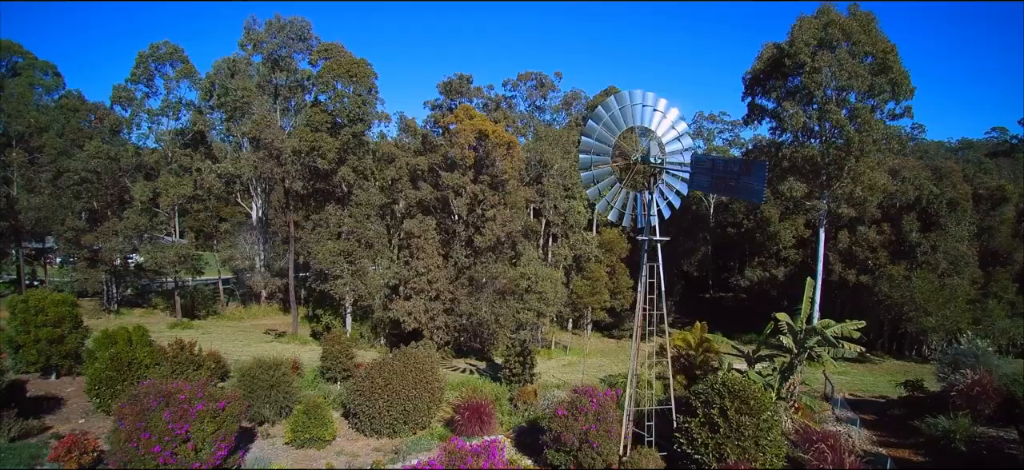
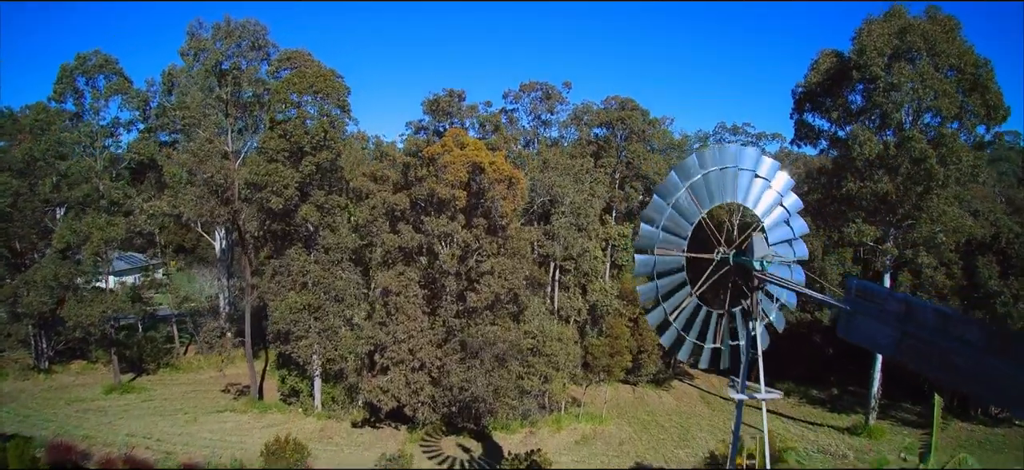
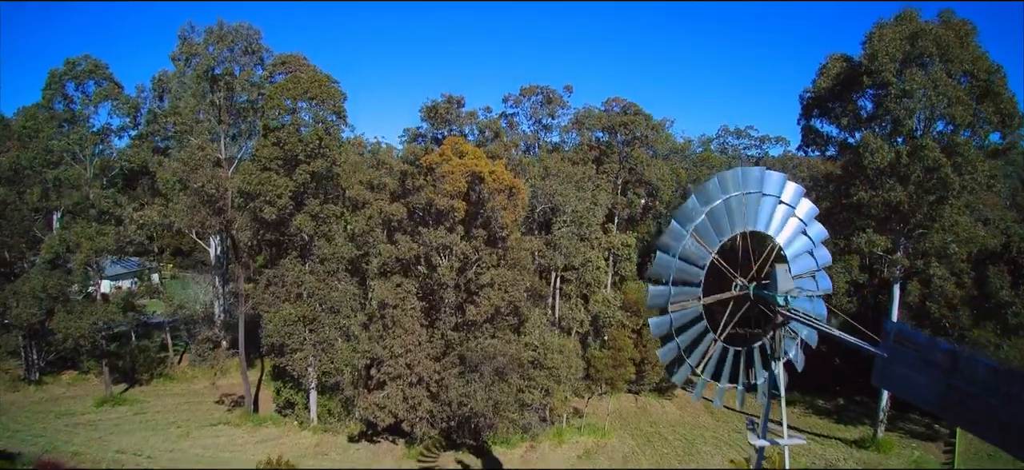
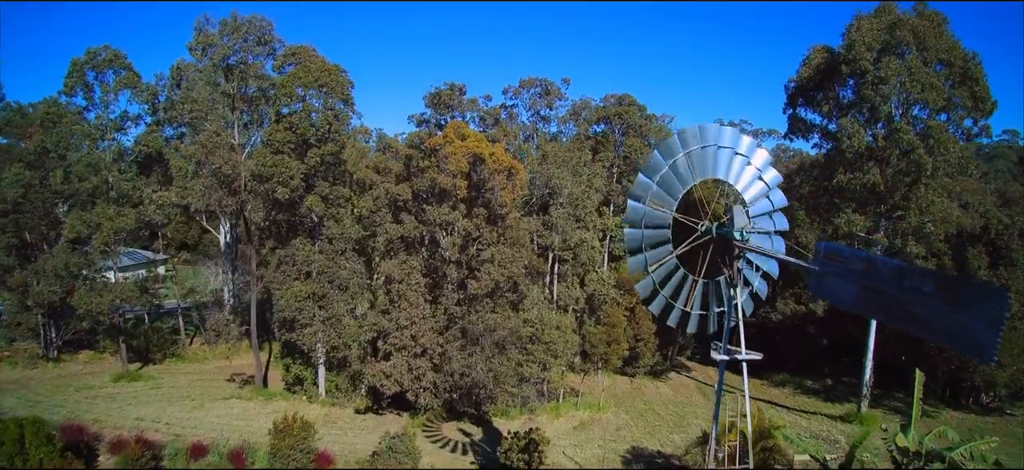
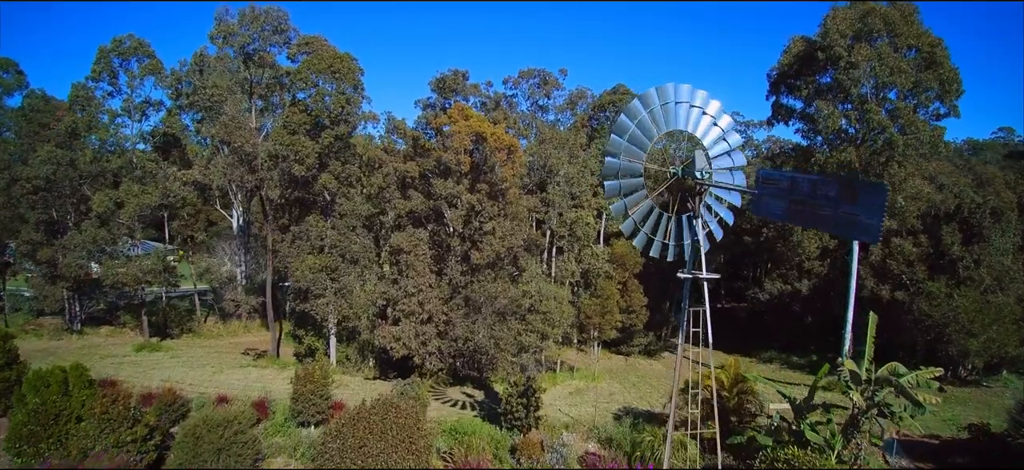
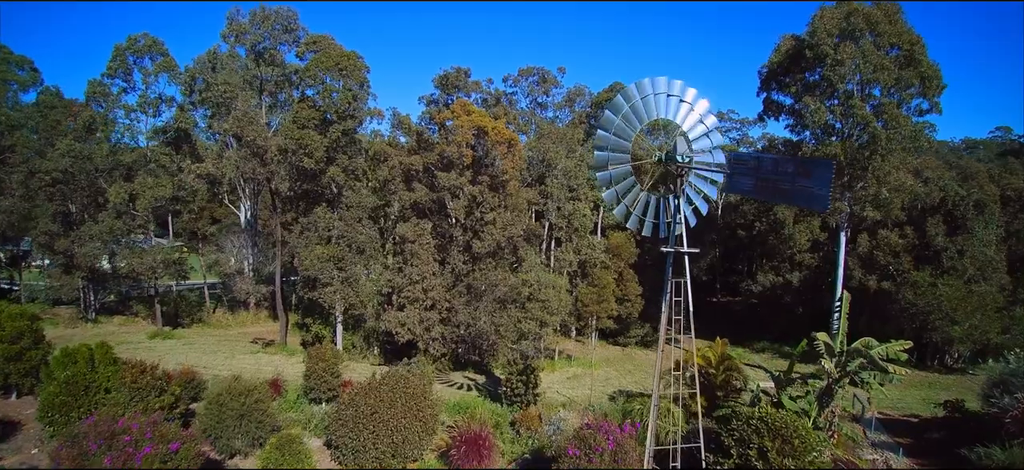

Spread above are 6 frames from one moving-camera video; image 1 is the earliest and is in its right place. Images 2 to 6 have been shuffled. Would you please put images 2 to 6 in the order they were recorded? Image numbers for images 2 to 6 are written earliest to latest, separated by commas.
6, 5, 4, 2, 3
